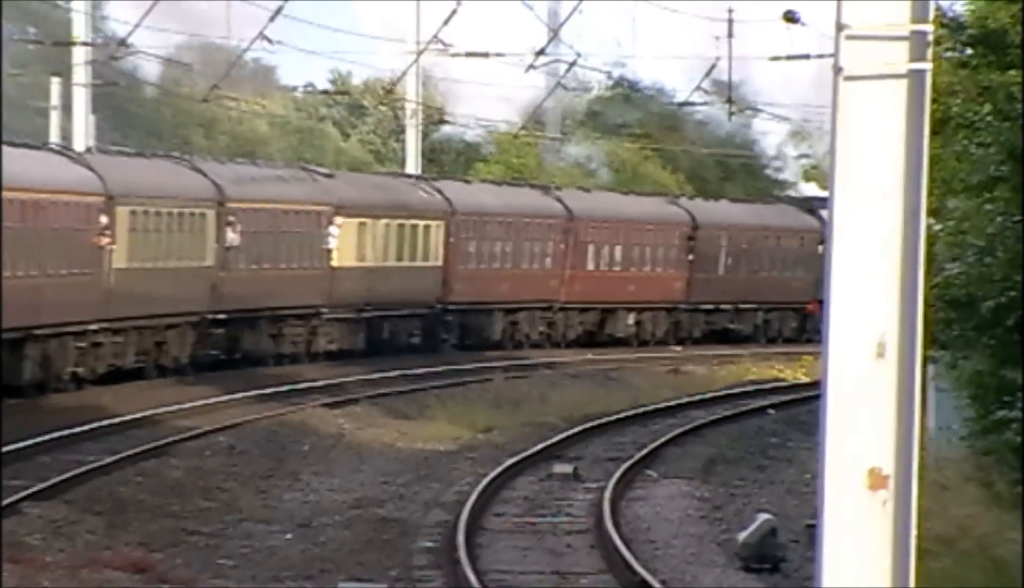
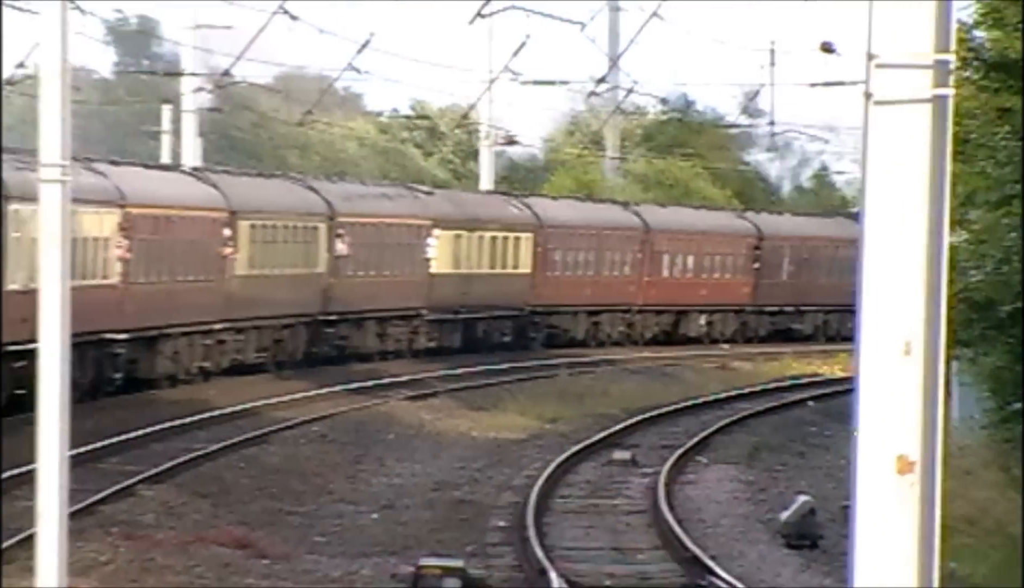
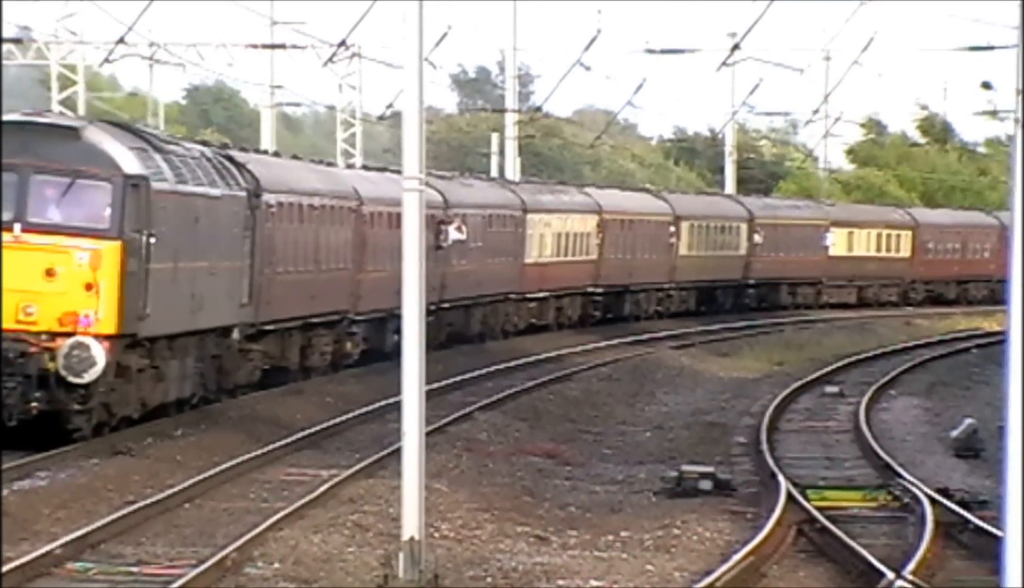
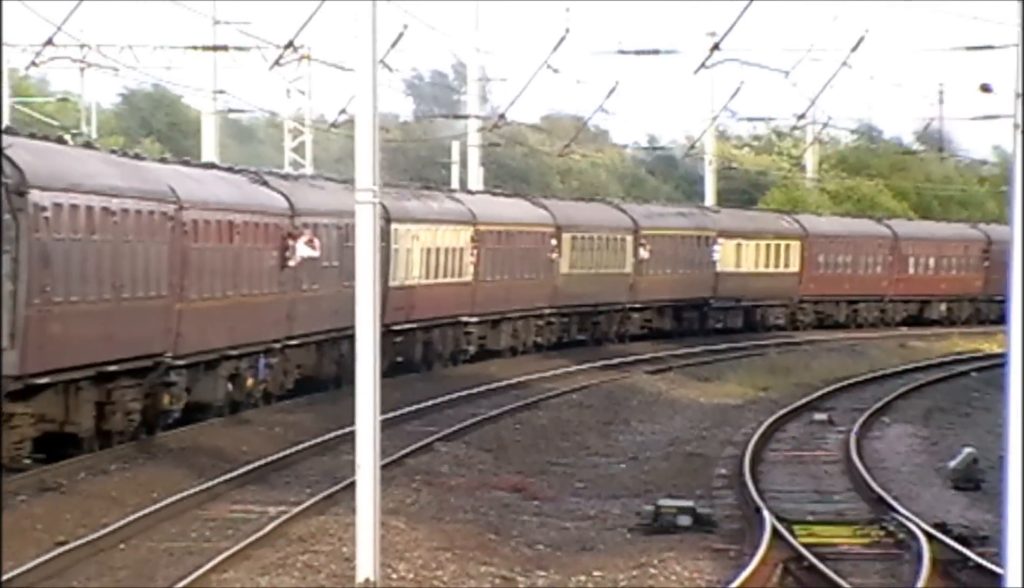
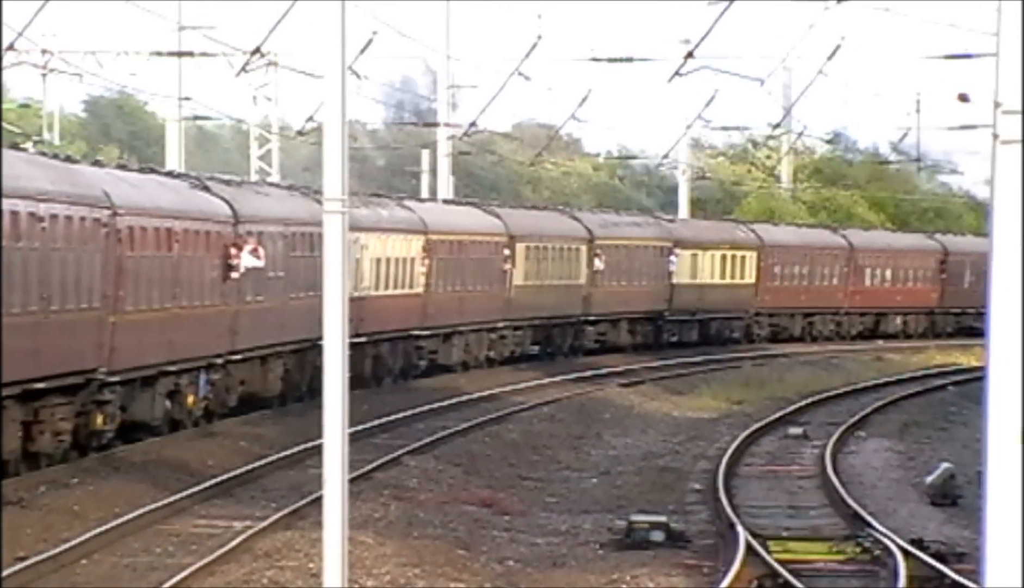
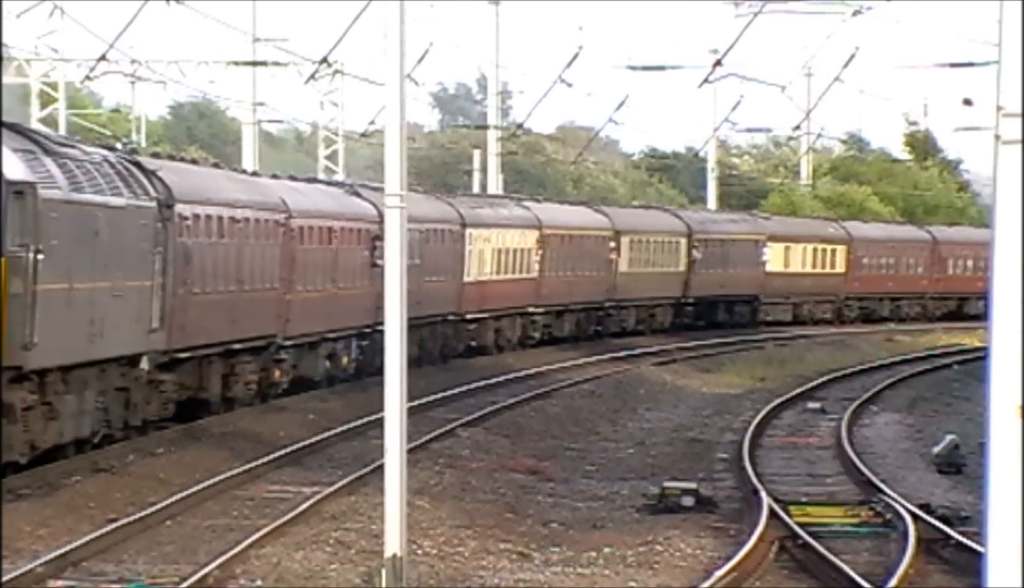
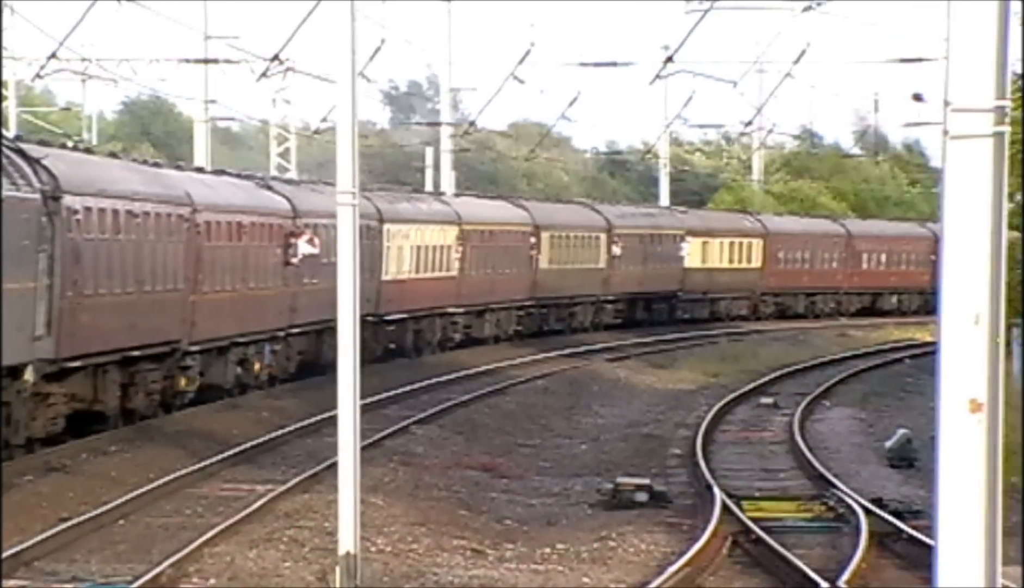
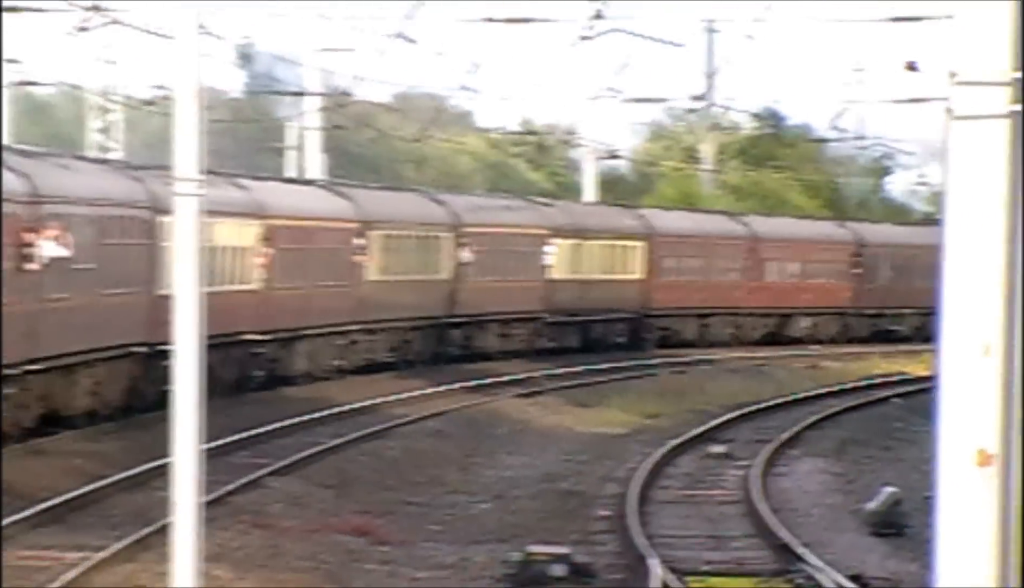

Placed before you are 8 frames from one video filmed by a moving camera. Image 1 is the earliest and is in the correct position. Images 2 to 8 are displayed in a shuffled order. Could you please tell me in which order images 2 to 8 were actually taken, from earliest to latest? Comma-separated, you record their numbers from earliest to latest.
2, 8, 5, 4, 7, 6, 3
